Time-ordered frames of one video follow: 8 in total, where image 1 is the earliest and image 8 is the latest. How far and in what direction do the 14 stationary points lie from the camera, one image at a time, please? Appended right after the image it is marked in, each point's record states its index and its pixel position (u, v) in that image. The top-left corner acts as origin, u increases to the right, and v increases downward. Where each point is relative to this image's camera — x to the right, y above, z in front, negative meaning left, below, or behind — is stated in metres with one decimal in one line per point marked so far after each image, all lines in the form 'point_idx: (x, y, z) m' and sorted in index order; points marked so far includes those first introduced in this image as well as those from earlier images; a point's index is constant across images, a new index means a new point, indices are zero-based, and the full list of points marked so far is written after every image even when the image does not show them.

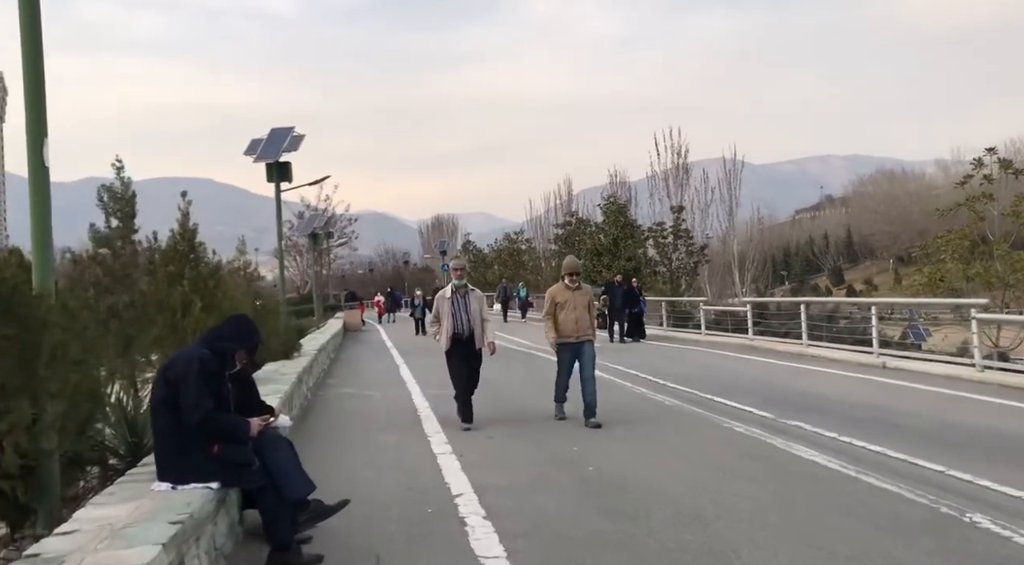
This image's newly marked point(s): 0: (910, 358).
0: (+6.7, -1.3, +15.1) m
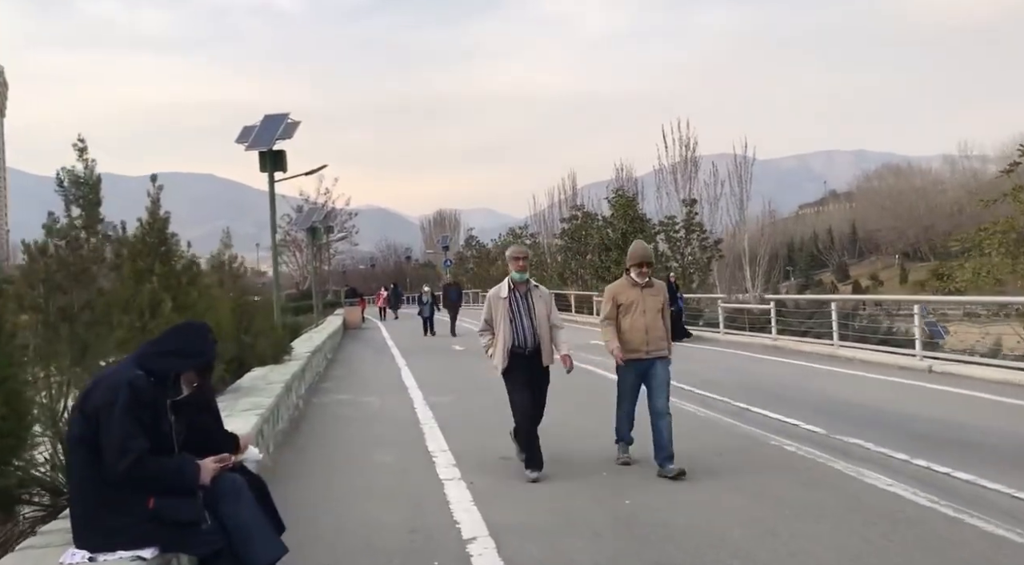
0: (+6.8, -1.2, +13.9) m
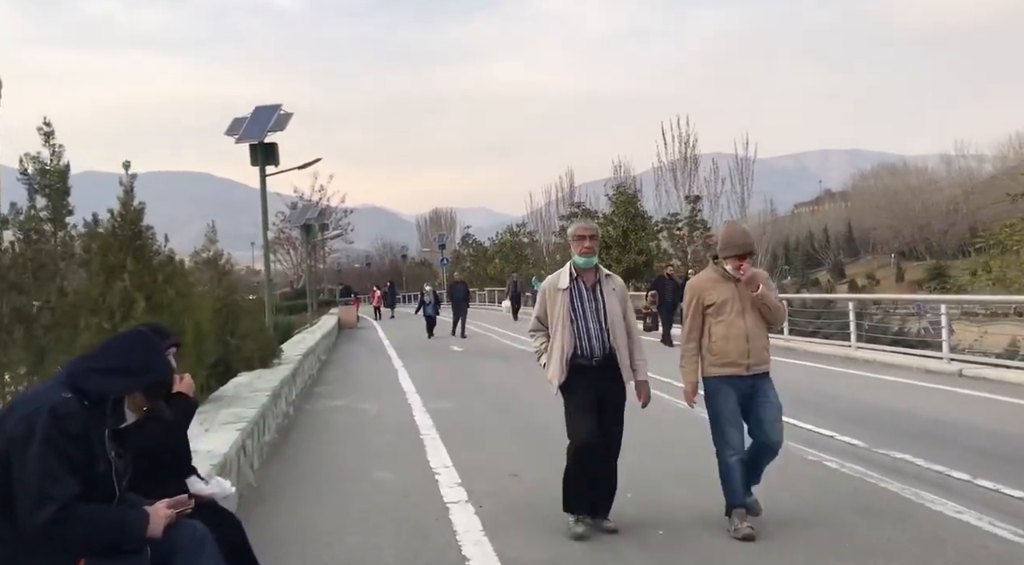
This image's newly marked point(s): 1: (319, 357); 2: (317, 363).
0: (+6.9, -1.2, +13.1) m
1: (-3.7, -1.4, +17.1) m
2: (-3.5, -1.4, +15.9) m
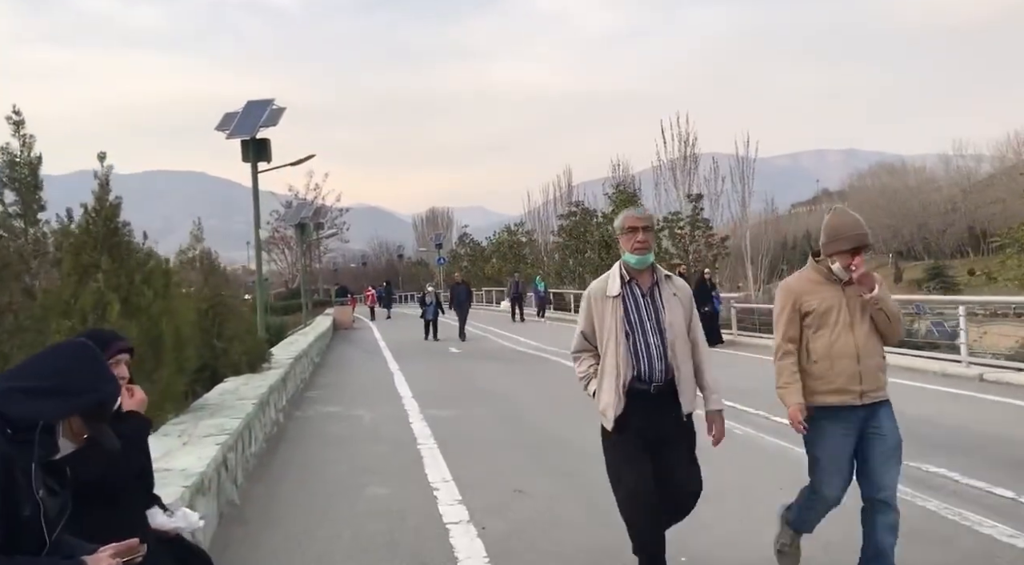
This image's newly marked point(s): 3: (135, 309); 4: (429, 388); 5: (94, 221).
0: (+6.9, -1.2, +12.6) m
1: (-3.7, -1.4, +16.6) m
2: (-3.5, -1.4, +15.4) m
3: (-2.9, -0.2, +7.1) m
4: (-1.3, -1.6, +13.9) m
5: (-3.3, +0.5, +7.2) m
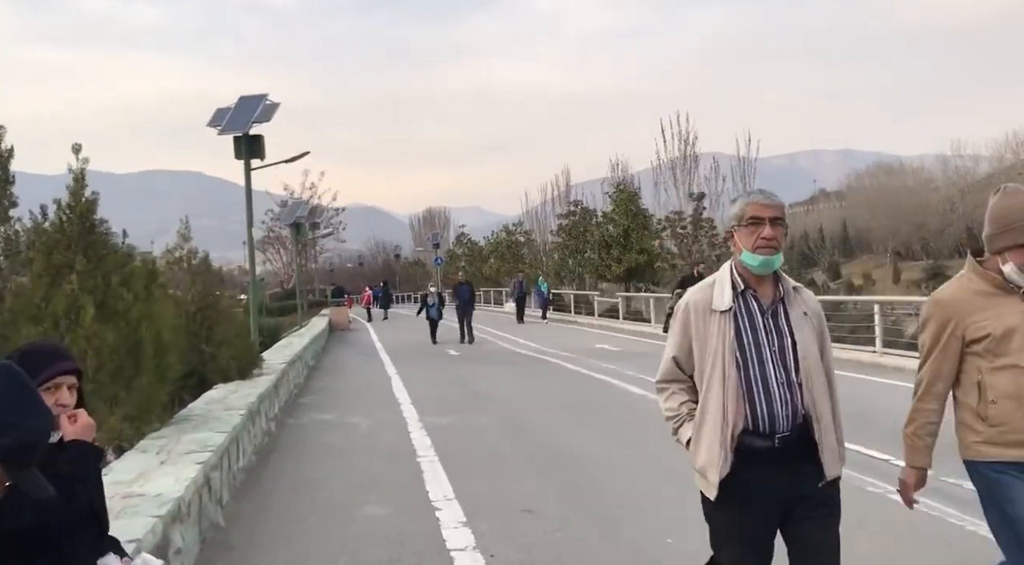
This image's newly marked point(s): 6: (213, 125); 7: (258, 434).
0: (+7.0, -1.2, +12.1) m
1: (-3.6, -1.4, +16.0) m
2: (-3.4, -1.5, +14.9) m
3: (-2.9, -0.2, +6.5) m
4: (-1.2, -1.6, +13.4) m
5: (-3.3, +0.5, +6.7) m
6: (-5.9, +3.1, +17.9) m
7: (-2.4, -1.4, +8.4) m
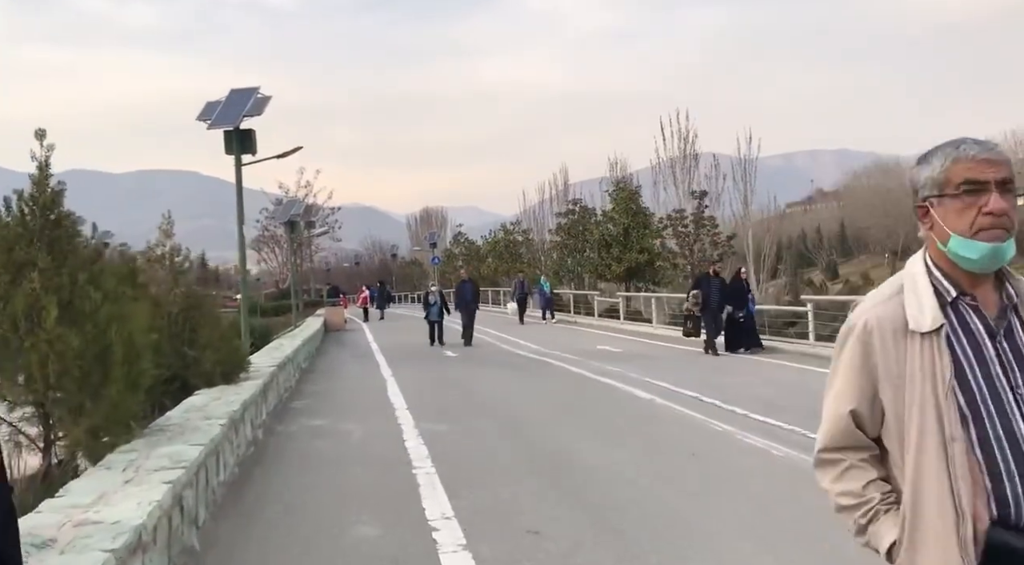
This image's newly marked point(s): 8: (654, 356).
0: (+7.0, -1.2, +11.6) m
1: (-3.6, -1.4, +15.5) m
2: (-3.4, -1.4, +14.3) m
3: (-2.9, -0.2, +6.0) m
4: (-1.2, -1.6, +12.8) m
5: (-3.3, +0.5, +6.1) m
6: (-5.9, +3.1, +17.3) m
7: (-2.4, -1.4, +7.9) m
8: (+2.8, -1.5, +18.2) m
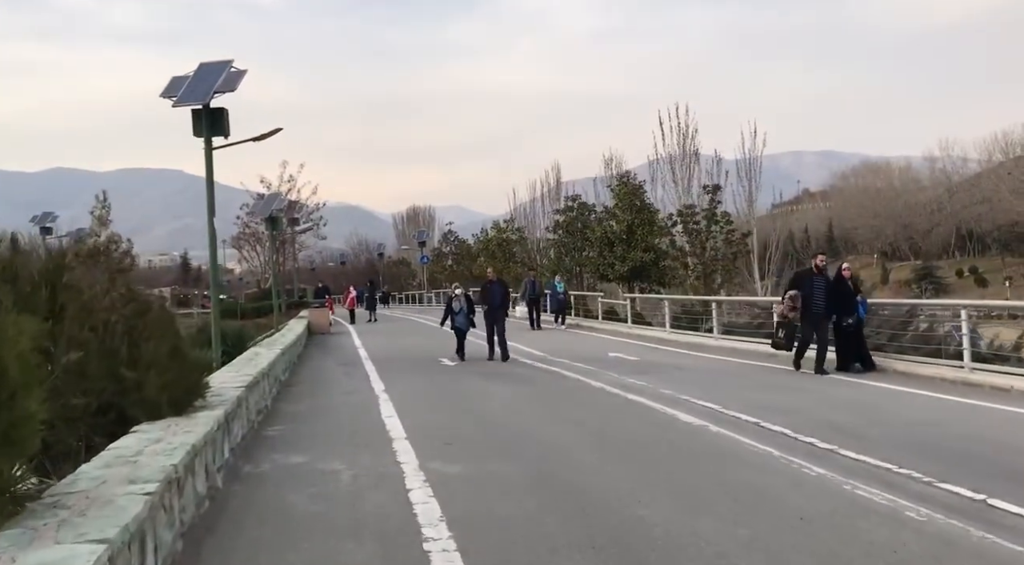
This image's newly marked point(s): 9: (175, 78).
0: (+7.2, -1.2, +9.6) m
1: (-3.5, -1.4, +13.3) m
2: (-3.2, -1.4, +12.2) m
3: (-2.5, -0.2, +3.9) m
4: (-1.0, -1.6, +10.7) m
5: (-2.9, +0.5, +4.0) m
6: (-5.8, +3.1, +15.2) m
7: (-2.1, -1.4, +5.8) m
8: (+3.0, -1.5, +16.2) m
9: (-6.0, +3.7, +16.2) m
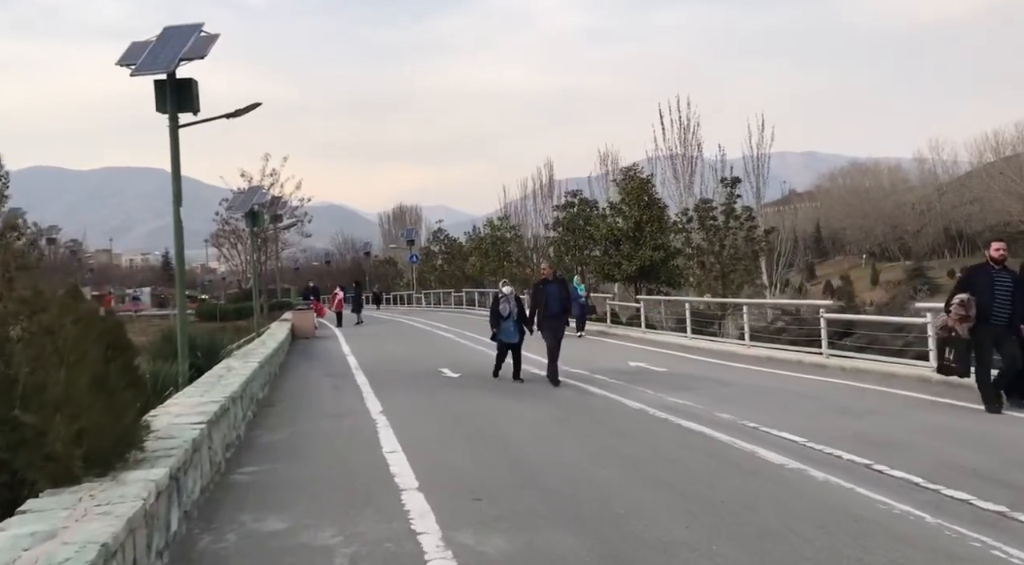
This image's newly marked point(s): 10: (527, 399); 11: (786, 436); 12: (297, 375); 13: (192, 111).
0: (+7.5, -1.2, +7.6) m
1: (-3.2, -1.4, +11.1) m
2: (-2.9, -1.5, +10.0) m
3: (-2.1, -0.2, +1.7) m
4: (-0.7, -1.7, +8.6) m
5: (-2.5, +0.5, +1.8) m
6: (-5.5, +3.1, +12.9) m
7: (-1.7, -1.4, +3.6) m
8: (+3.2, -1.5, +14.0) m
9: (-5.7, +3.6, +13.9) m
10: (+0.2, -1.6, +12.6) m
11: (+2.7, -1.5, +8.9) m
12: (-3.9, -1.7, +16.4) m
13: (-4.6, +2.5, +13.1) m
